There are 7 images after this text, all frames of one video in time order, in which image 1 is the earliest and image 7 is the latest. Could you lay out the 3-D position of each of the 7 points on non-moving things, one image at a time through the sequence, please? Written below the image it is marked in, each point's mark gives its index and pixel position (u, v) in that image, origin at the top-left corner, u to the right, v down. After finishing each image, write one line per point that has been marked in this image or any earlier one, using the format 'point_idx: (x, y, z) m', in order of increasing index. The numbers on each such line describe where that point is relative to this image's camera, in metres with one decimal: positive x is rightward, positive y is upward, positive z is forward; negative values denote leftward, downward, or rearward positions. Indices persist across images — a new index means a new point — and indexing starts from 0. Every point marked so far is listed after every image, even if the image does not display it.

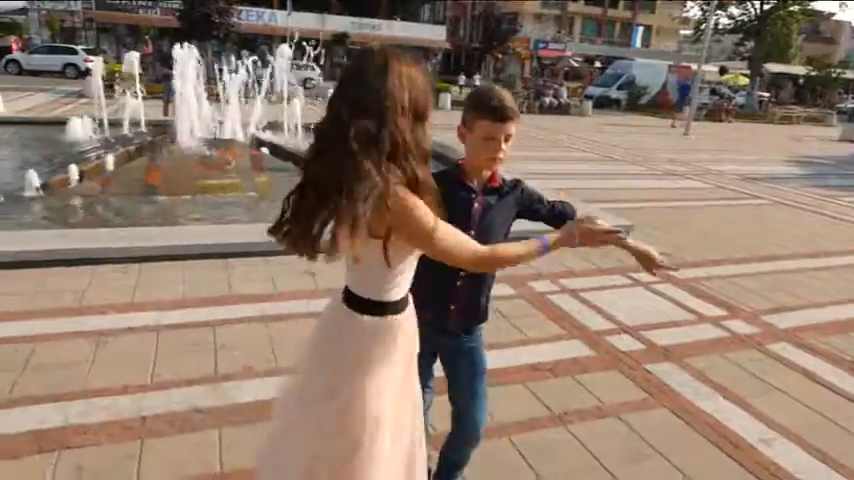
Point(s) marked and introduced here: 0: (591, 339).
0: (+1.3, -0.8, +4.6) m
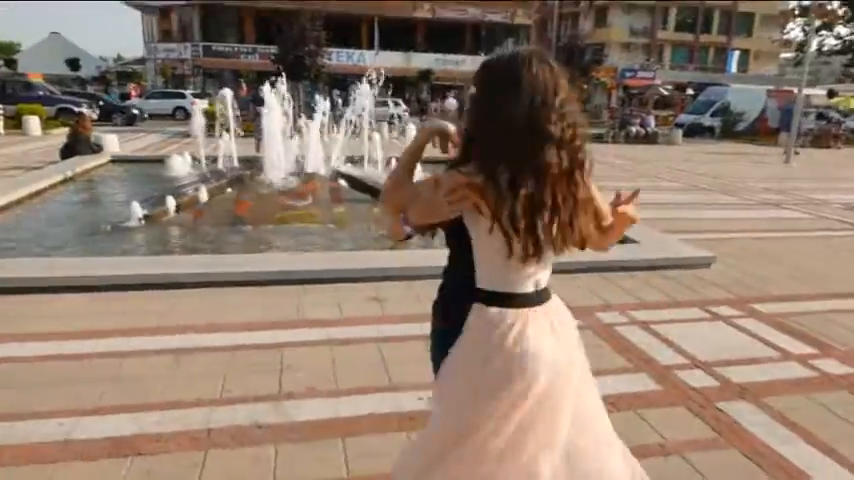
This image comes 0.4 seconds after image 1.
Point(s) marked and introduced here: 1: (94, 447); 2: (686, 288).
0: (+1.7, -1.0, +4.4) m
1: (-1.8, -1.1, +3.3) m
2: (+2.7, -0.5, +6.3) m
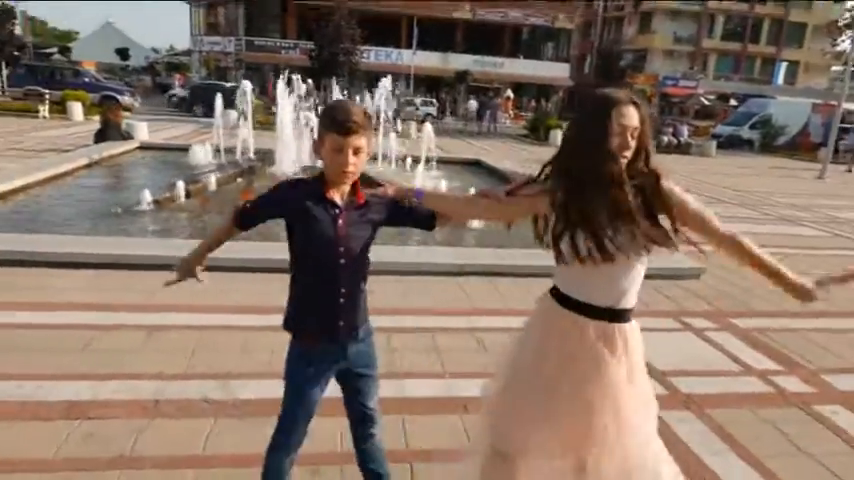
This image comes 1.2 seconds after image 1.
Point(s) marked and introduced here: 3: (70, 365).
0: (+1.4, -1.0, +4.4) m
1: (-2.2, -1.0, +3.5) m
2: (+2.5, -0.6, +6.3) m
3: (-2.5, -0.9, +4.1) m
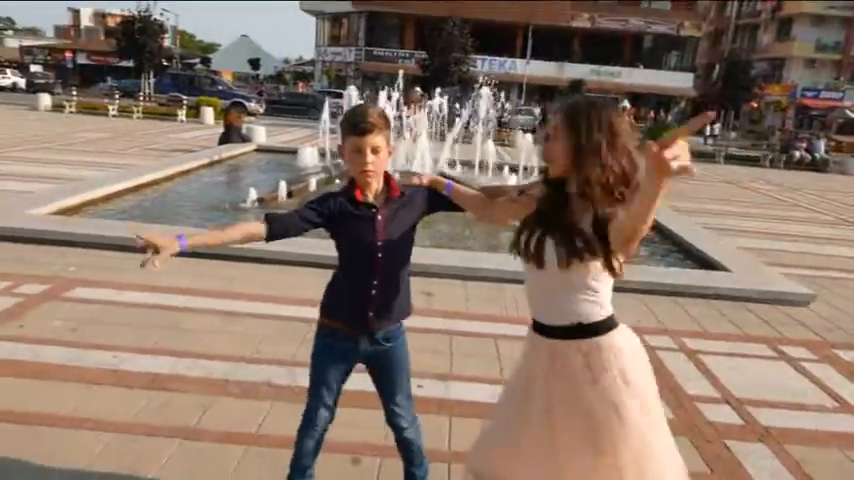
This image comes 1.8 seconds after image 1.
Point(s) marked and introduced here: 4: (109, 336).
0: (+1.8, -1.1, +4.2) m
1: (-1.9, -0.9, +3.9) m
2: (+3.3, -0.8, +5.8) m
3: (-2.0, -0.8, +4.5) m
4: (-2.4, -0.7, +4.5) m
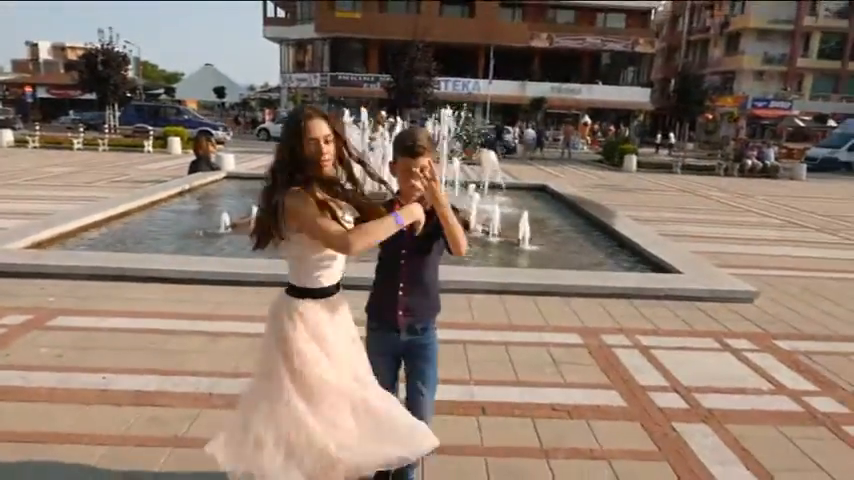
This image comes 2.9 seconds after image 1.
0: (+1.6, -1.2, +4.5) m
1: (-2.1, -1.1, +4.2) m
2: (+3.0, -0.8, +6.3) m
3: (-2.3, -1.0, +4.7) m
4: (-2.6, -1.0, +4.7) m
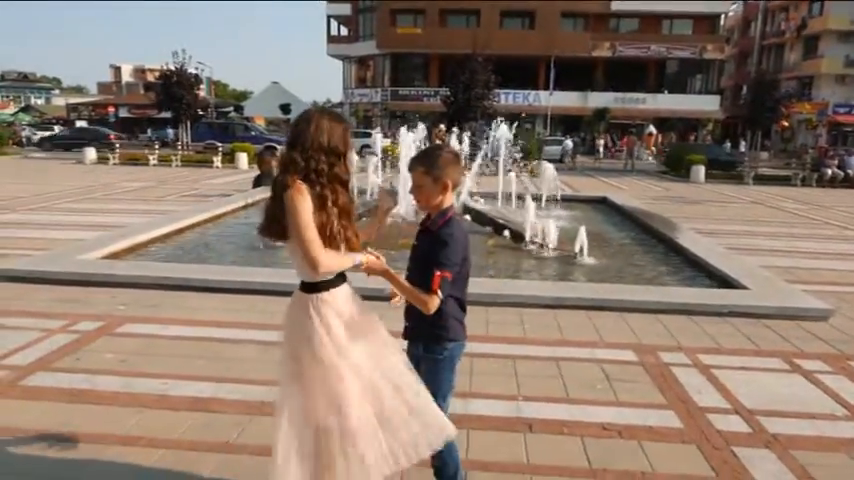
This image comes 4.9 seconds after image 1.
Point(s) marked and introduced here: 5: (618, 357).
0: (+1.9, -1.3, +4.3) m
1: (-1.8, -1.2, +4.3) m
2: (+3.5, -1.0, +5.9) m
3: (-1.9, -1.1, +4.9) m
4: (-2.3, -1.0, +5.0) m
5: (+1.7, -1.0, +5.3) m
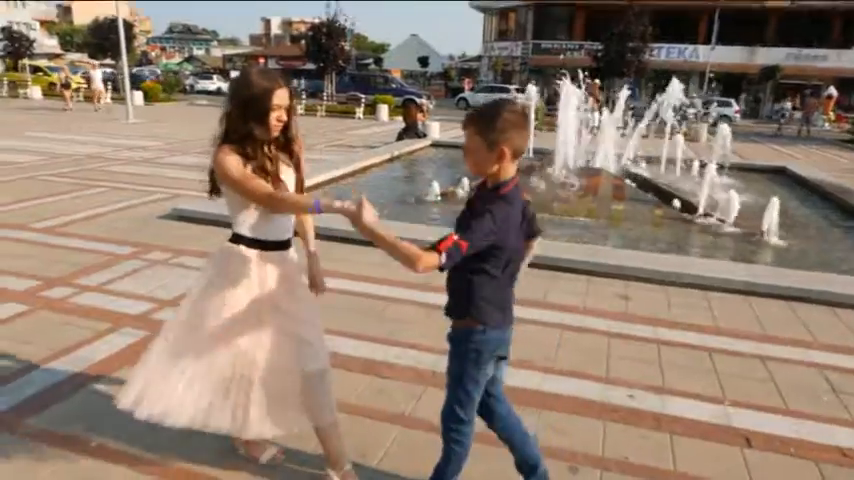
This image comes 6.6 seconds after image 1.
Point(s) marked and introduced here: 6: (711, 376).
0: (+3.1, -1.2, +3.5) m
1: (-0.5, -0.8, +4.2) m
2: (+5.0, -0.9, +4.7) m
3: (-0.5, -0.7, +4.8) m
4: (-0.8, -0.7, +4.9) m
5: (+3.1, -0.9, +4.4) m
6: (+2.0, -1.0, +4.2) m
